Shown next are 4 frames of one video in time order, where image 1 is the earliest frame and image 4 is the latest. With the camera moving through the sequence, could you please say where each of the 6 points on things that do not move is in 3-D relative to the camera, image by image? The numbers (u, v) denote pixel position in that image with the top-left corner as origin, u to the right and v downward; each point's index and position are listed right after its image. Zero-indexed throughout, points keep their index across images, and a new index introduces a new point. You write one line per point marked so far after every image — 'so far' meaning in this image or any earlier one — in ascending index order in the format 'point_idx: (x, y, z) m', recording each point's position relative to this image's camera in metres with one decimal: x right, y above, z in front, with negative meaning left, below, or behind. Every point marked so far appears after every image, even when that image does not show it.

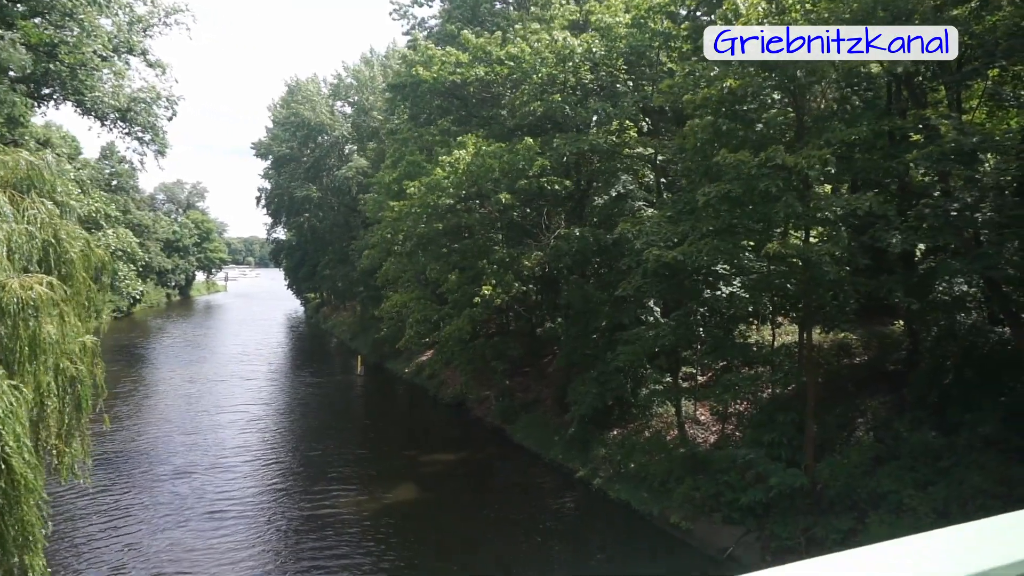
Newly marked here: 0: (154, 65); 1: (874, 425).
0: (-7.8, +4.9, +15.9) m
1: (+5.3, -2.0, +10.7) m
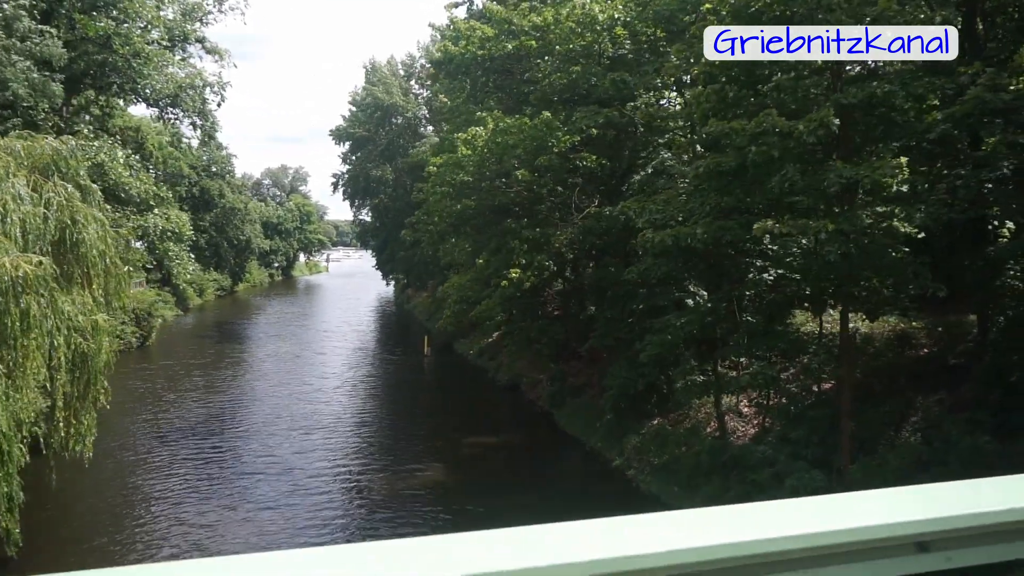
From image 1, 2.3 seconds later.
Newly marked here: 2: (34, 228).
0: (-6.8, +5.4, +16.4) m
1: (+5.4, -1.8, +9.5) m
2: (-5.8, +0.7, +8.7) m
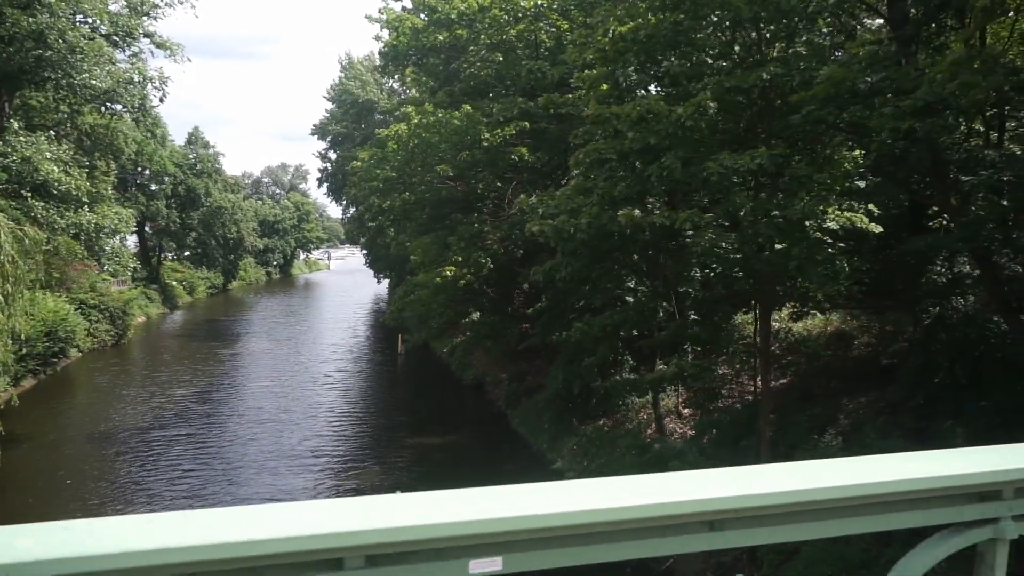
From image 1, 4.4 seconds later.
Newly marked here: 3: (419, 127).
0: (-7.9, +5.4, +16.2) m
1: (+4.2, -1.8, +9.1) m
2: (-7.0, +0.8, +8.5) m
3: (-1.5, +2.7, +12.1) m
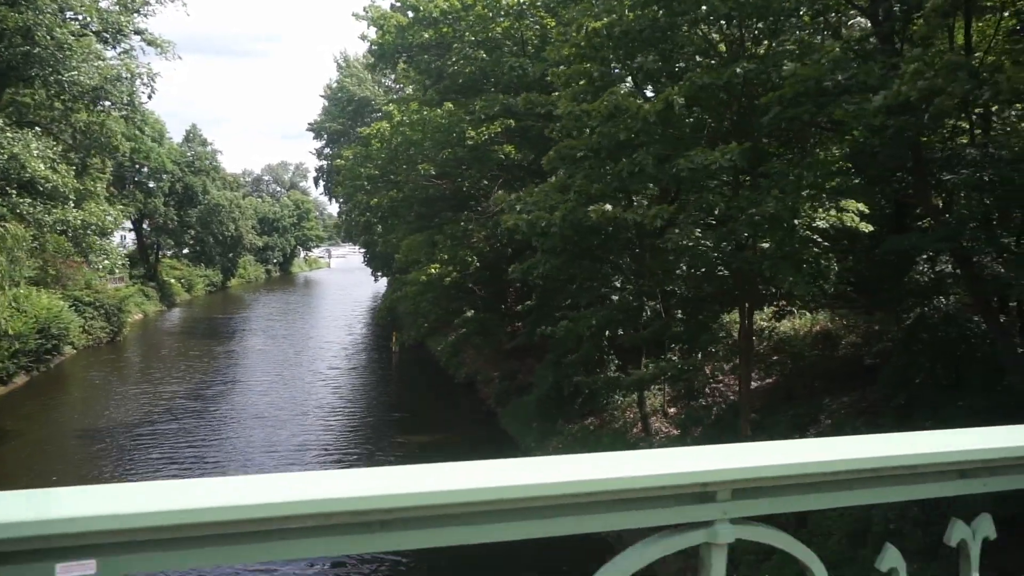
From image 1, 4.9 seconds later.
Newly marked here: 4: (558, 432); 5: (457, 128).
0: (-8.1, +5.5, +16.2) m
1: (+3.9, -1.8, +9.0) m
2: (-7.3, +0.8, +8.5) m
3: (-1.7, +2.7, +12.0) m
4: (+0.9, -2.7, +13.5) m
5: (-0.8, +2.5, +11.2) m
